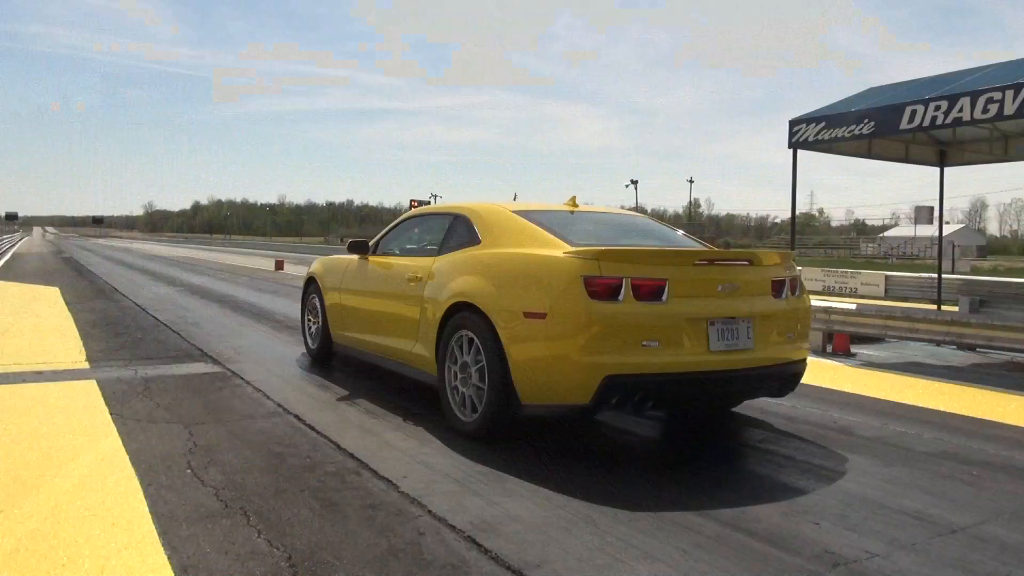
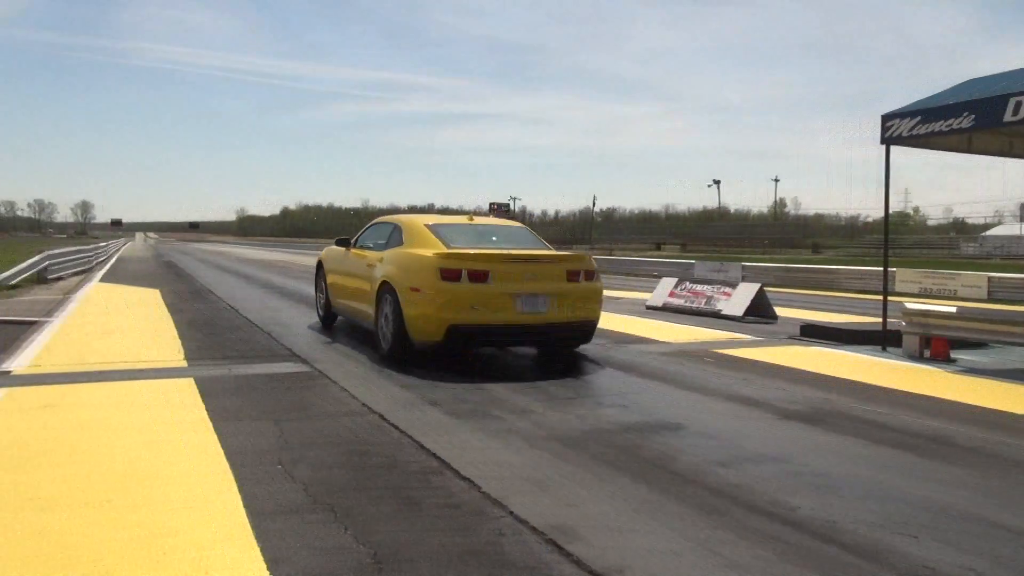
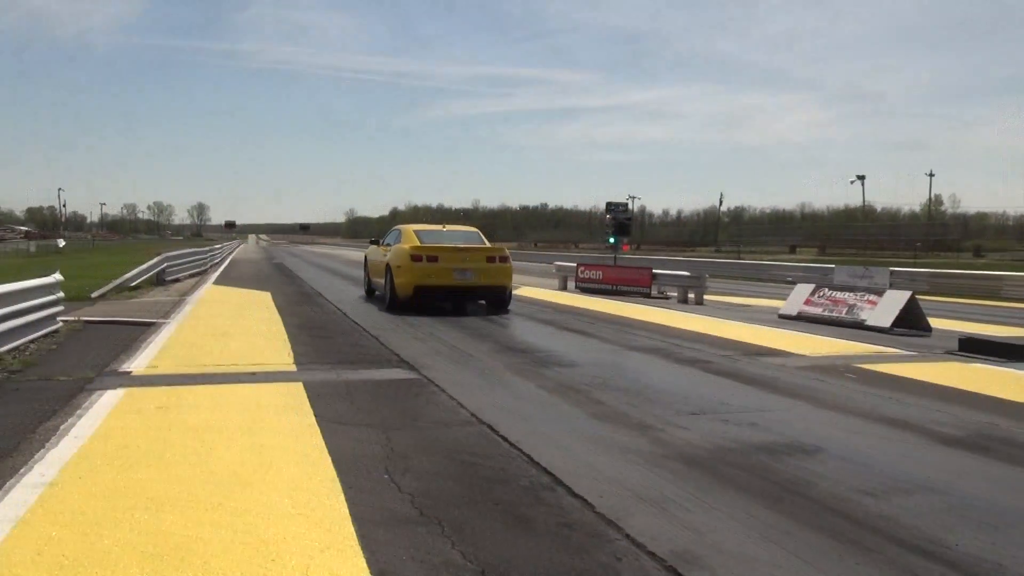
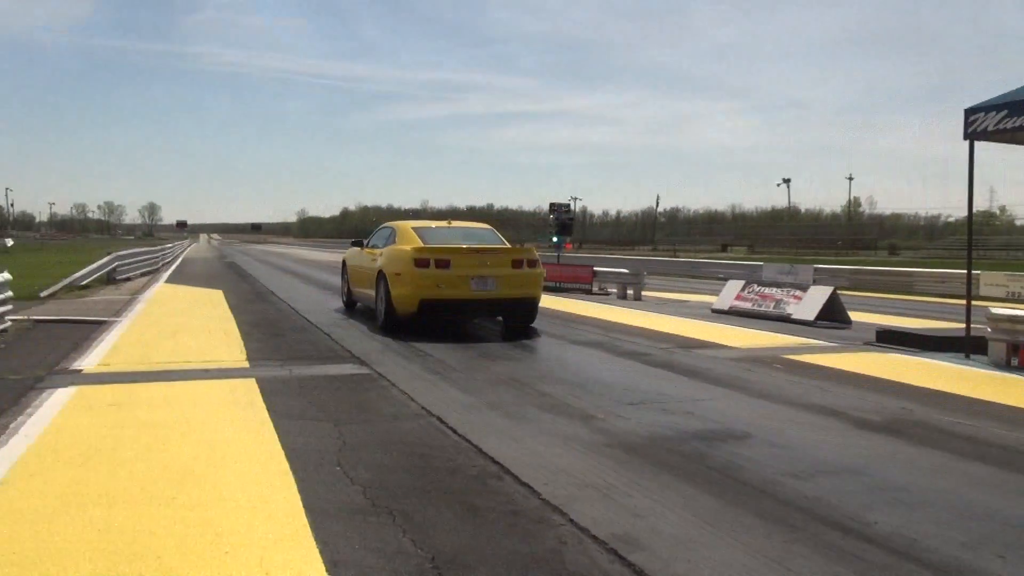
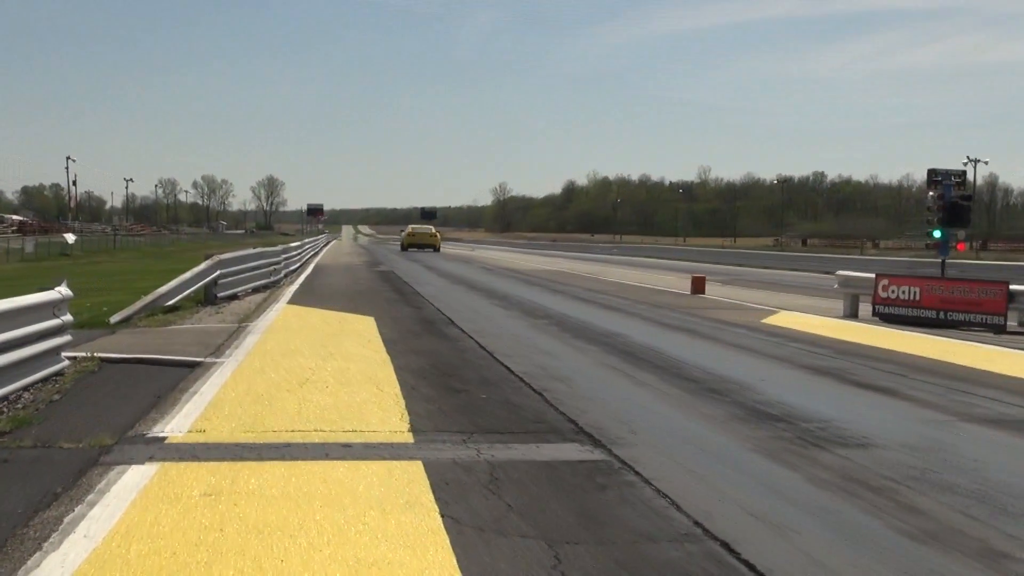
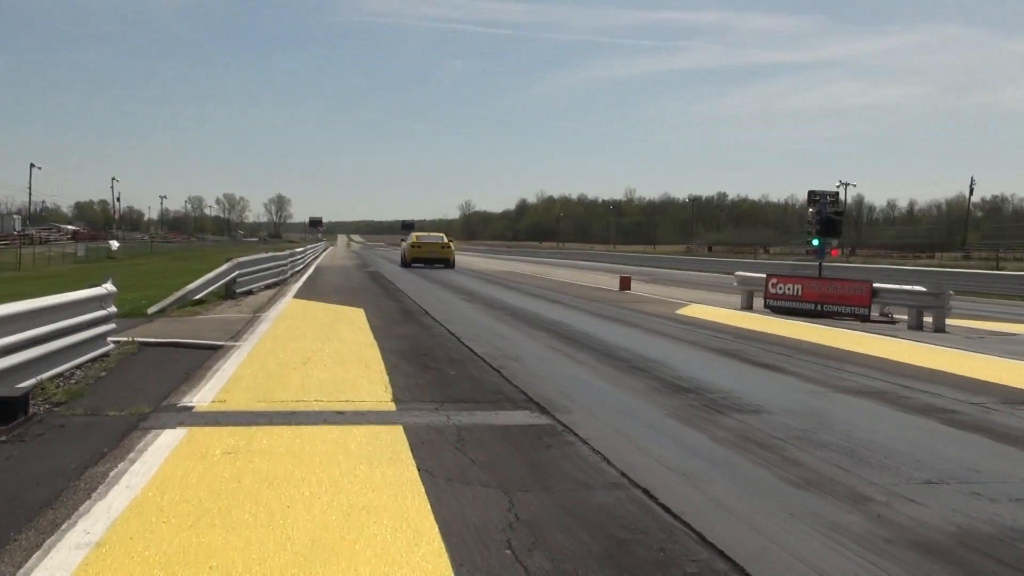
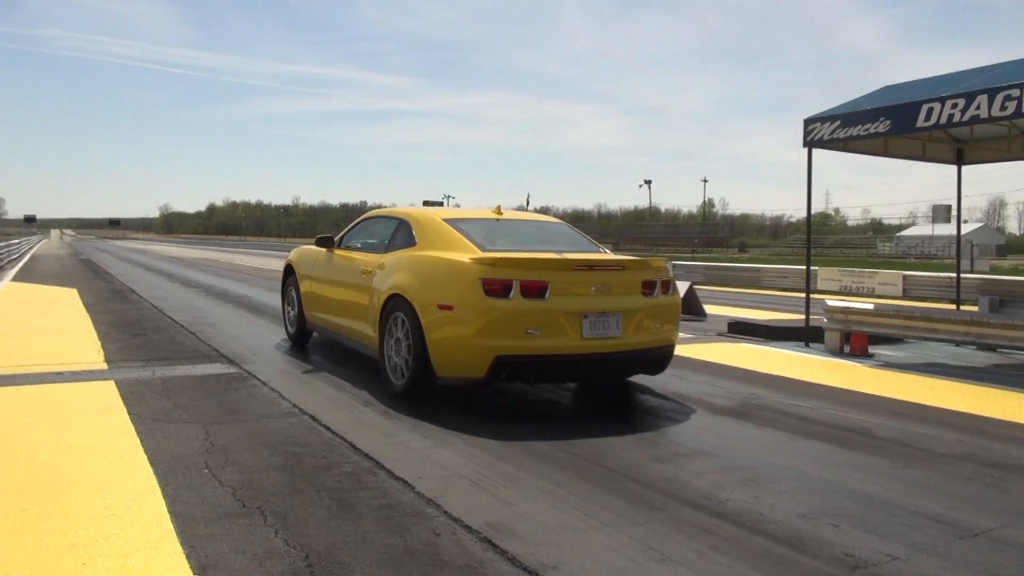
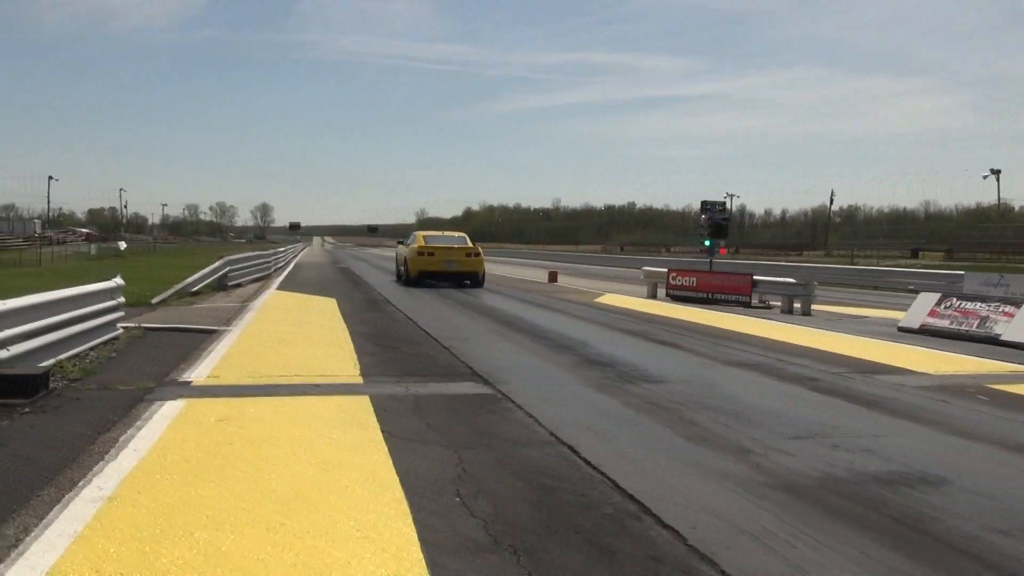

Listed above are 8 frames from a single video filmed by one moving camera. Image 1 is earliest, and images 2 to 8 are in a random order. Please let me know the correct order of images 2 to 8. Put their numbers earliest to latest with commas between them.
7, 2, 4, 3, 8, 6, 5
